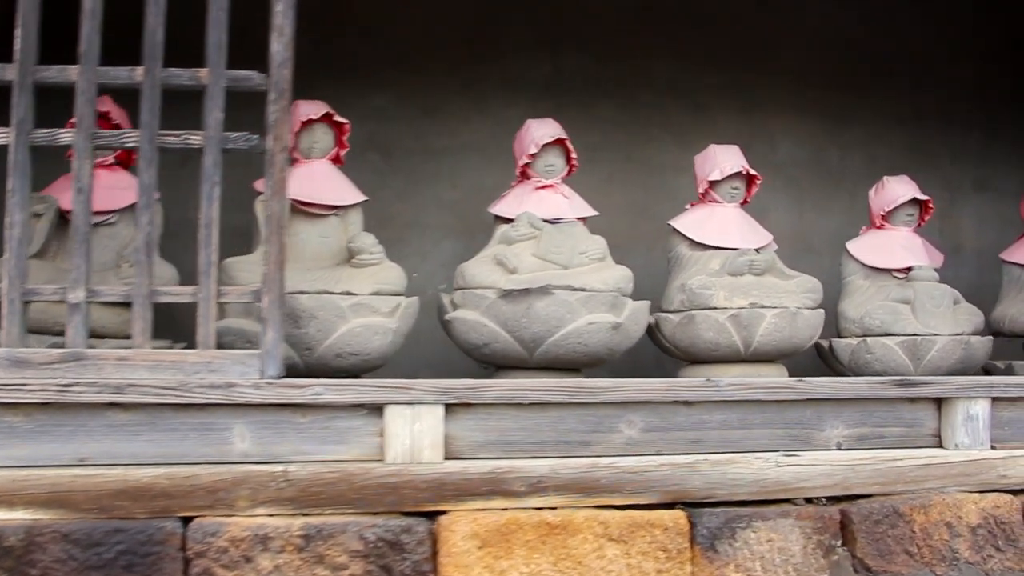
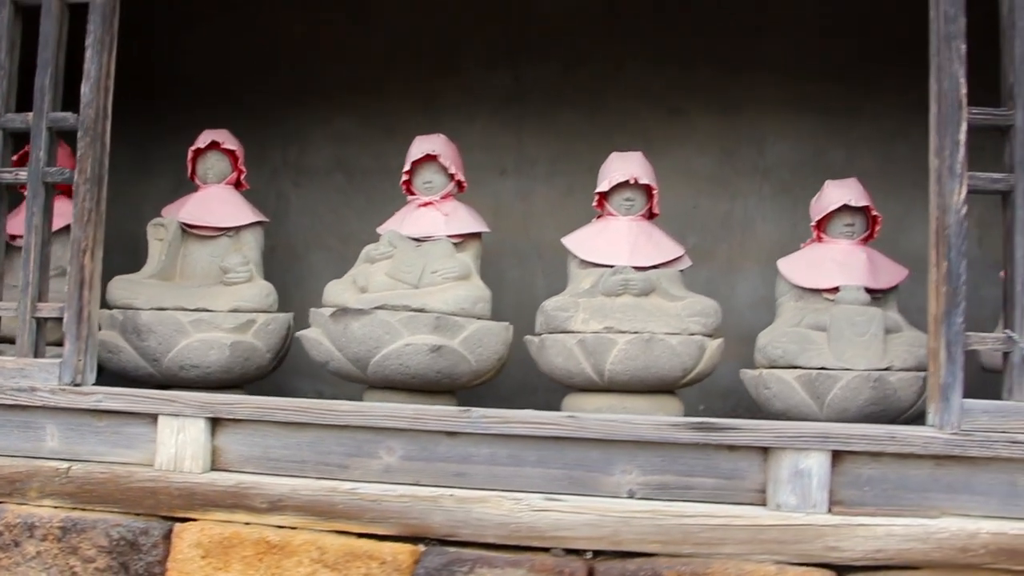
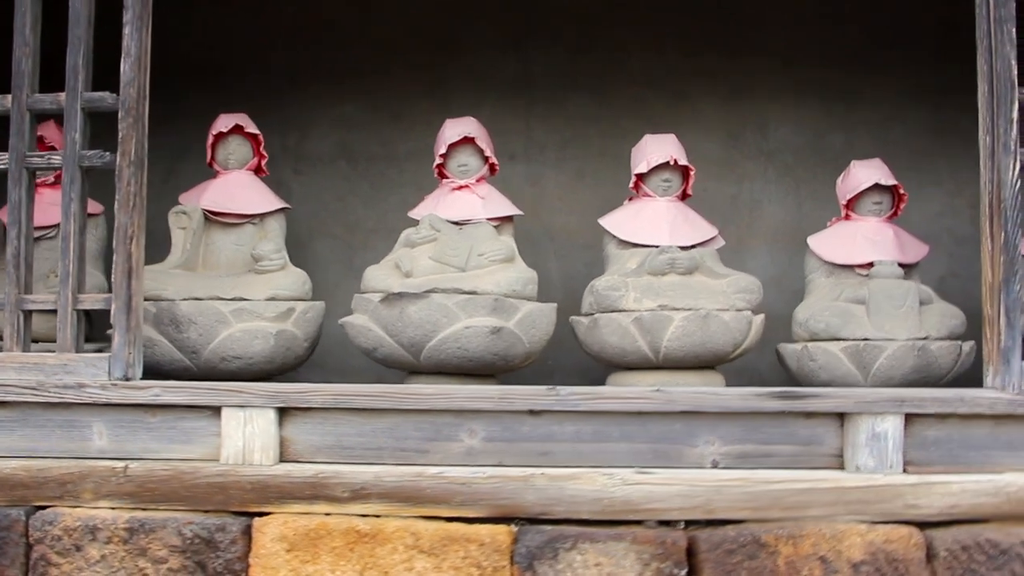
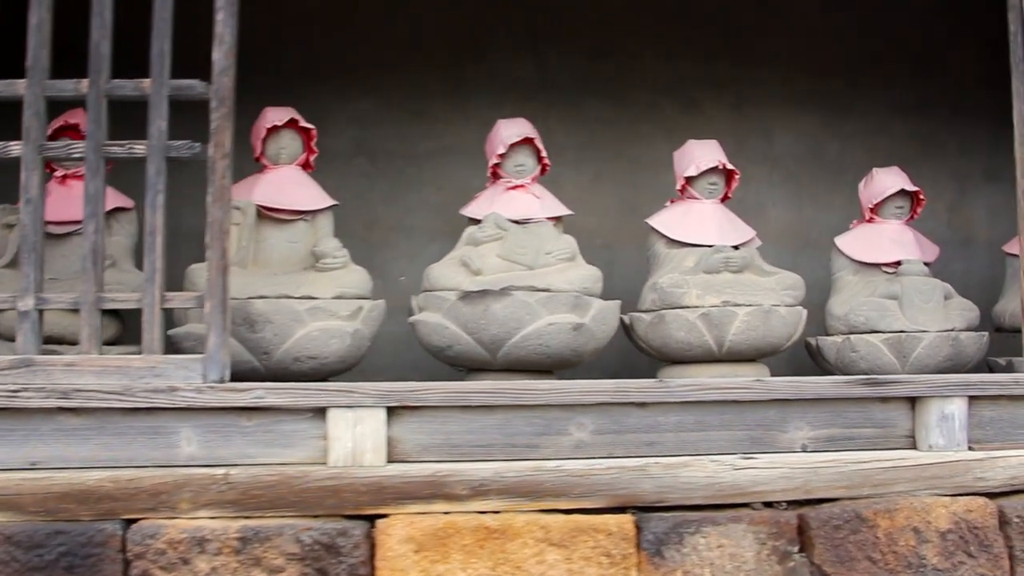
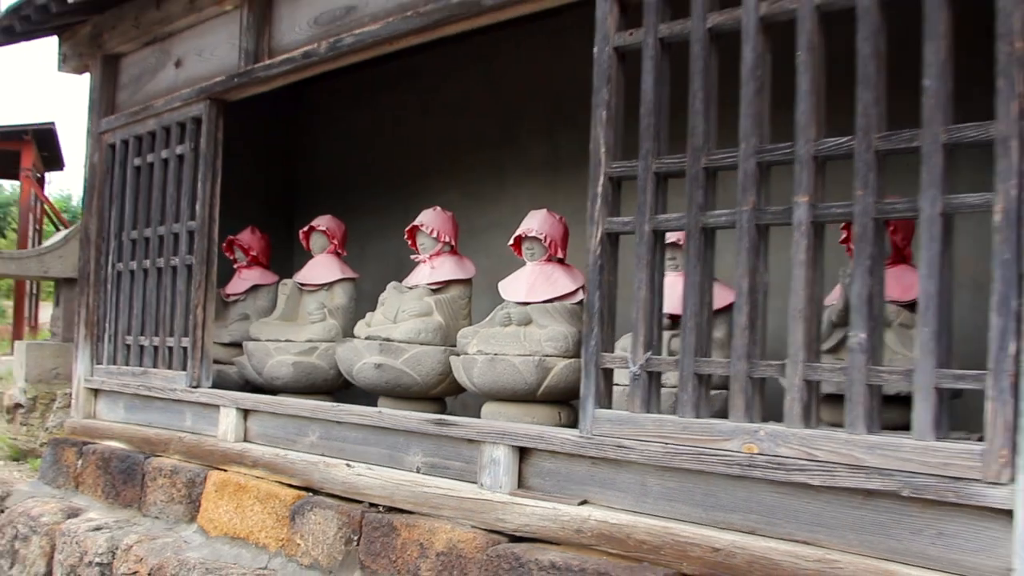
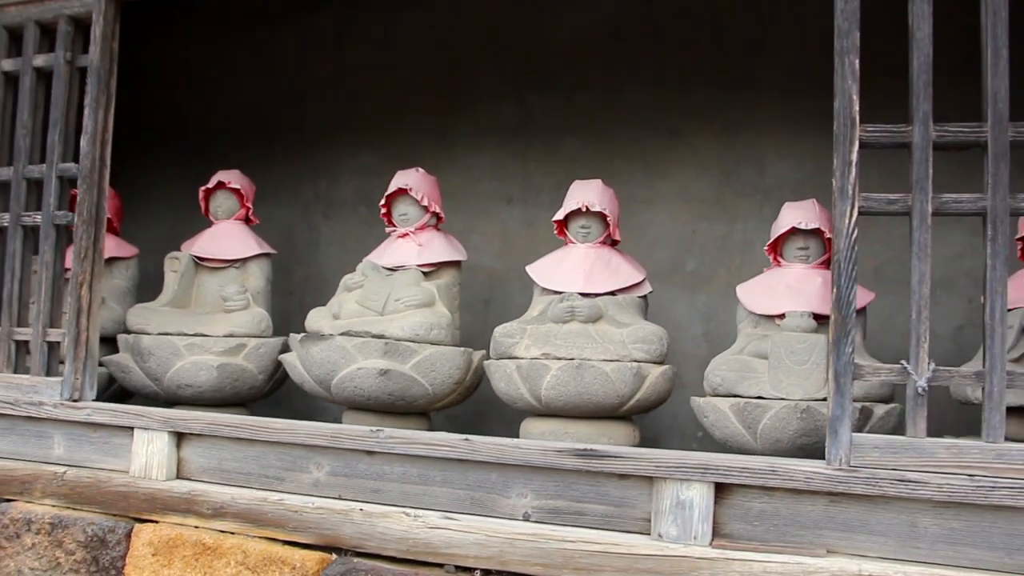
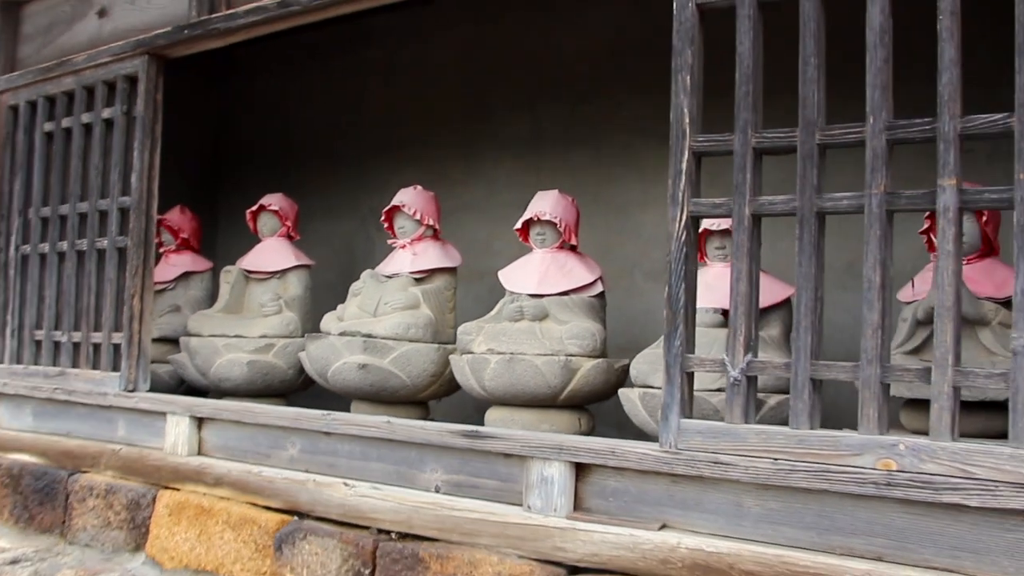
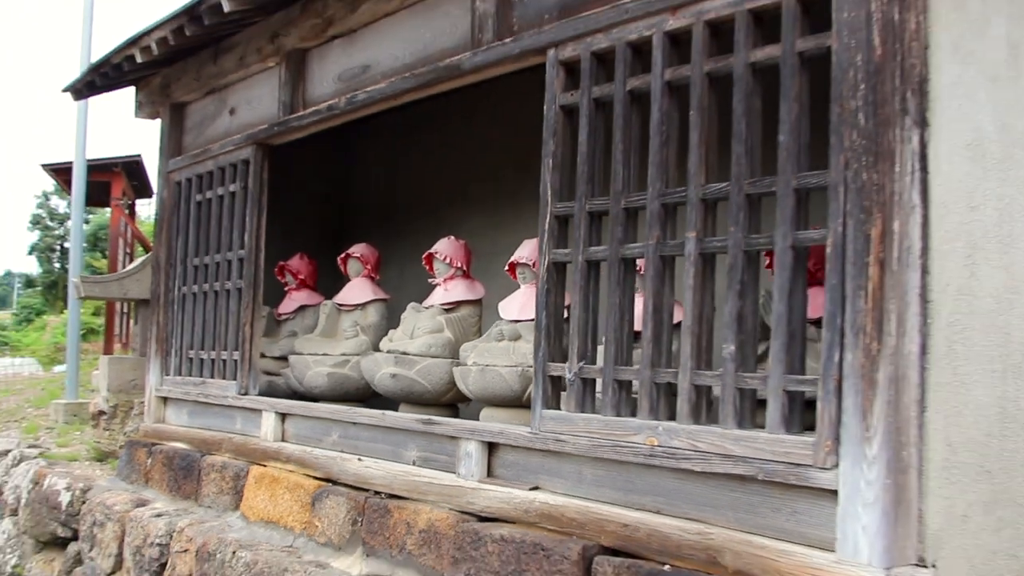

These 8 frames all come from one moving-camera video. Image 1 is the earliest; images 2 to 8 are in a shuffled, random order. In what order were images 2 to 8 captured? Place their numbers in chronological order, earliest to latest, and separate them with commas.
4, 3, 2, 6, 7, 5, 8
